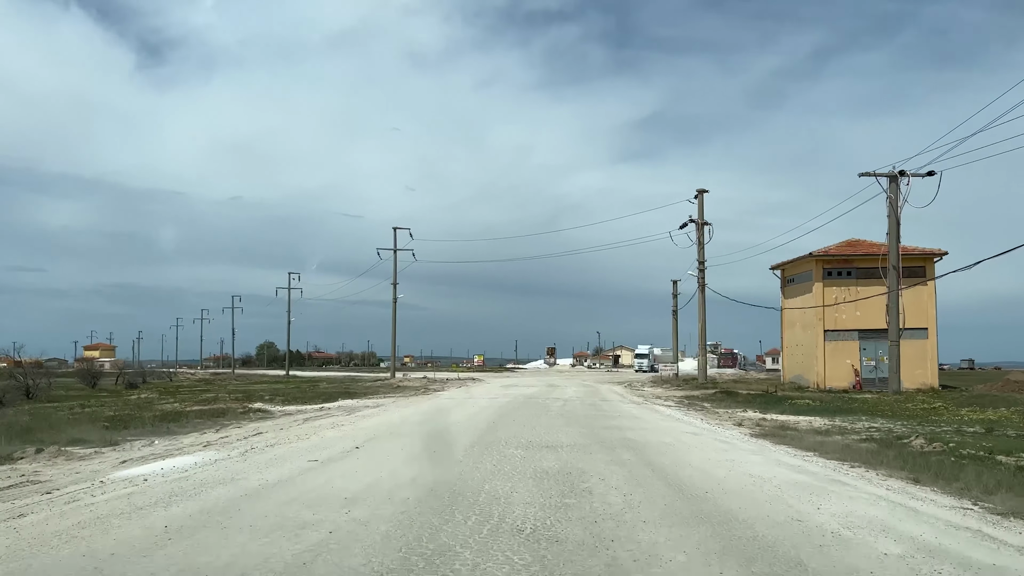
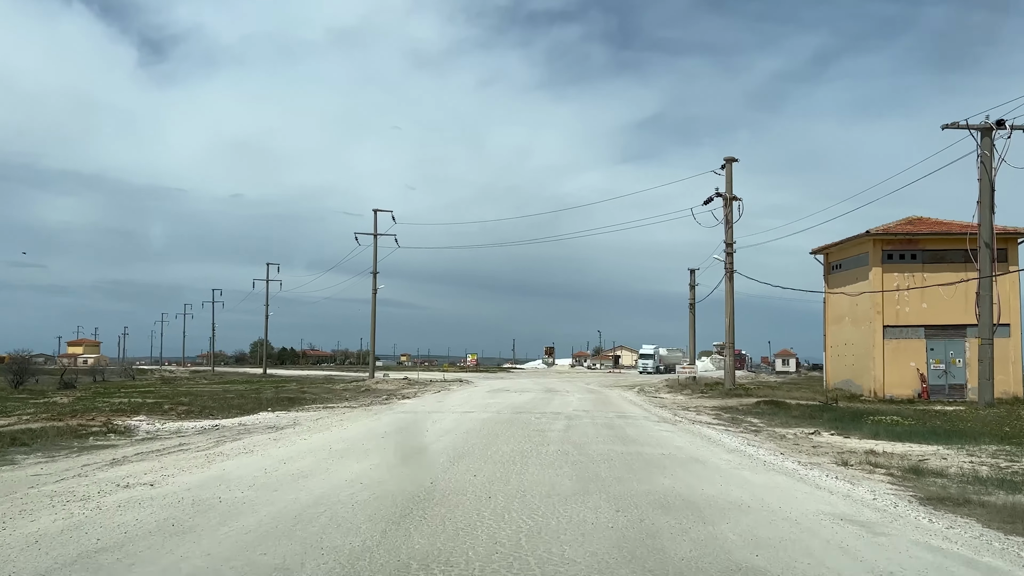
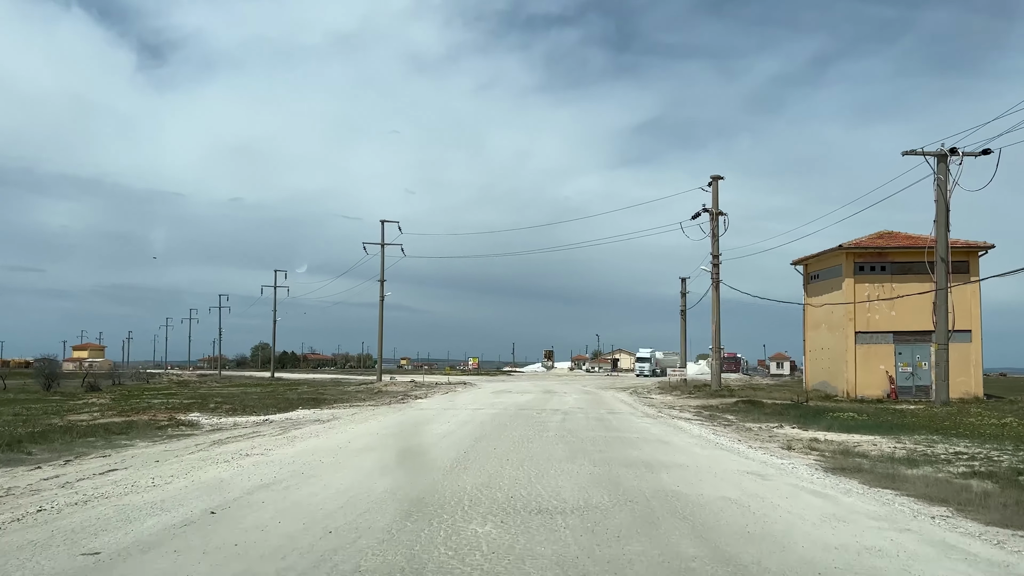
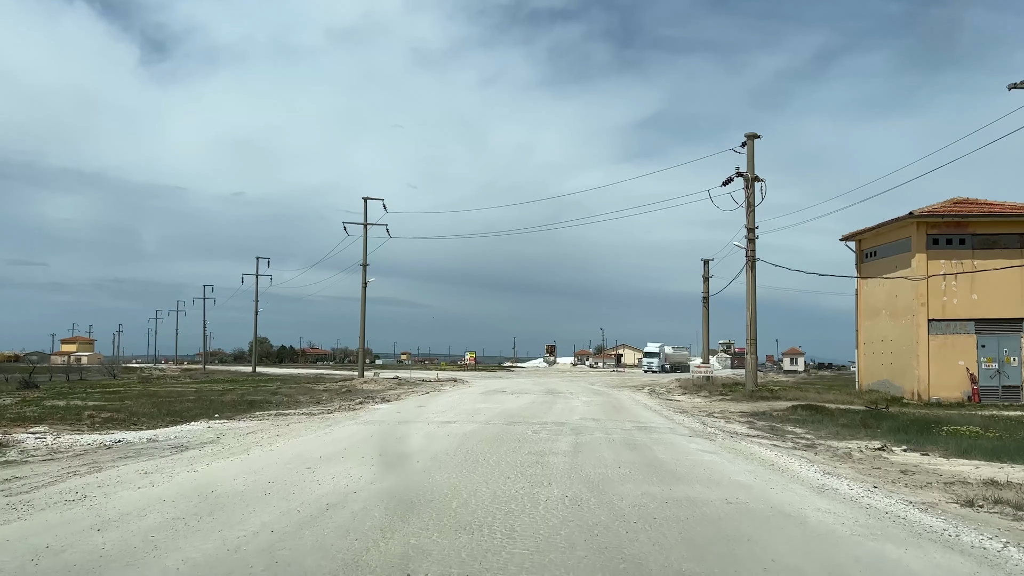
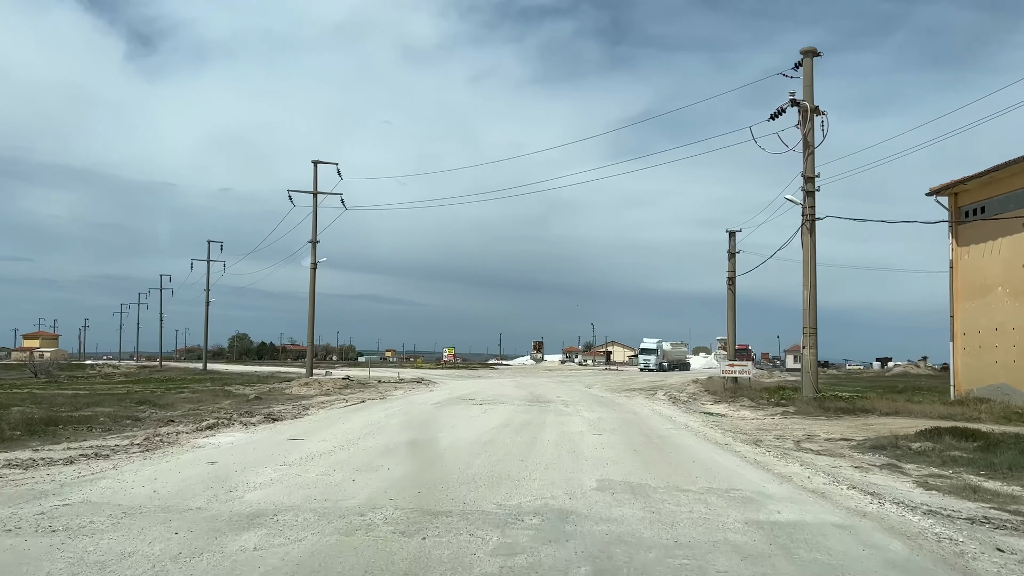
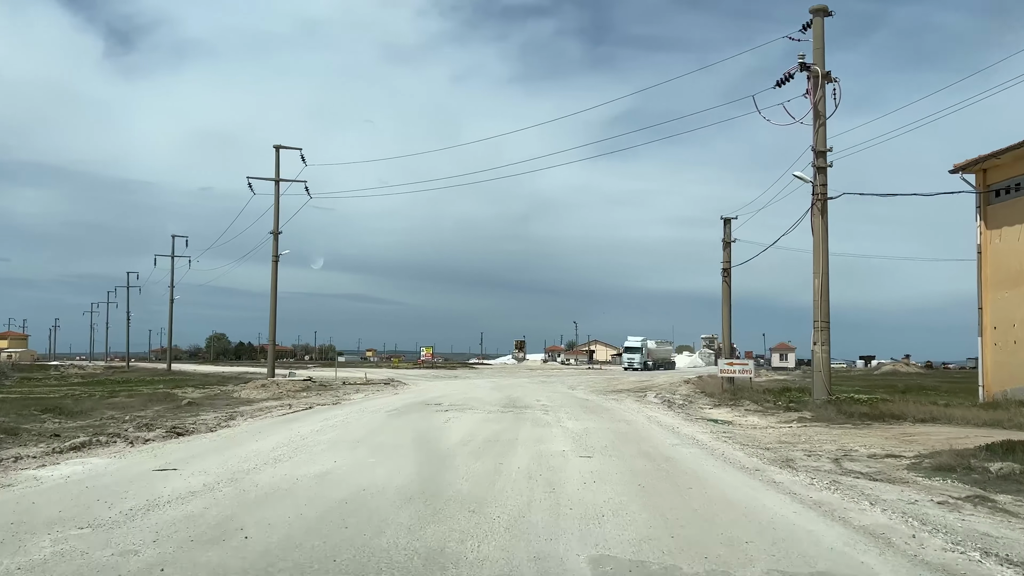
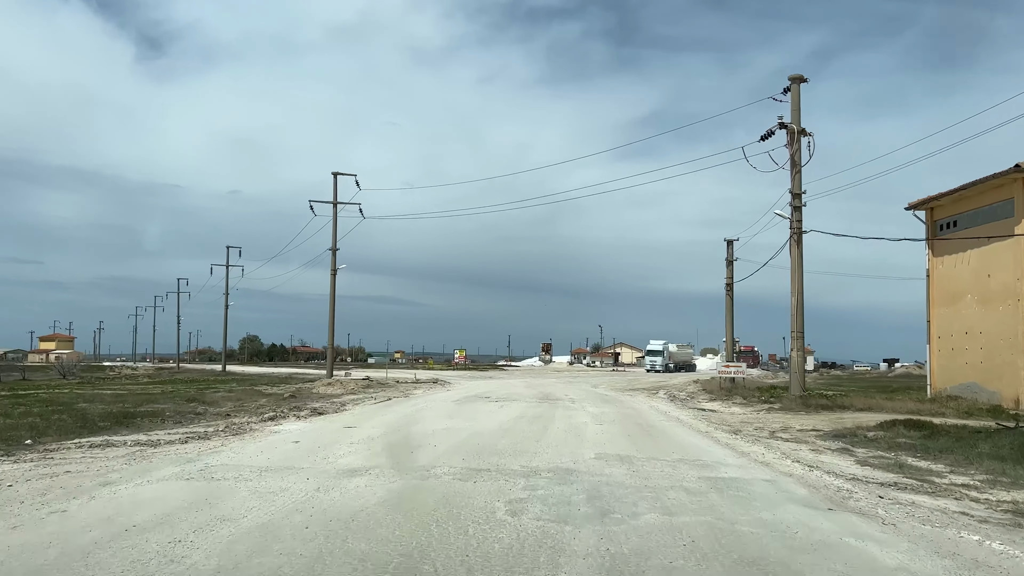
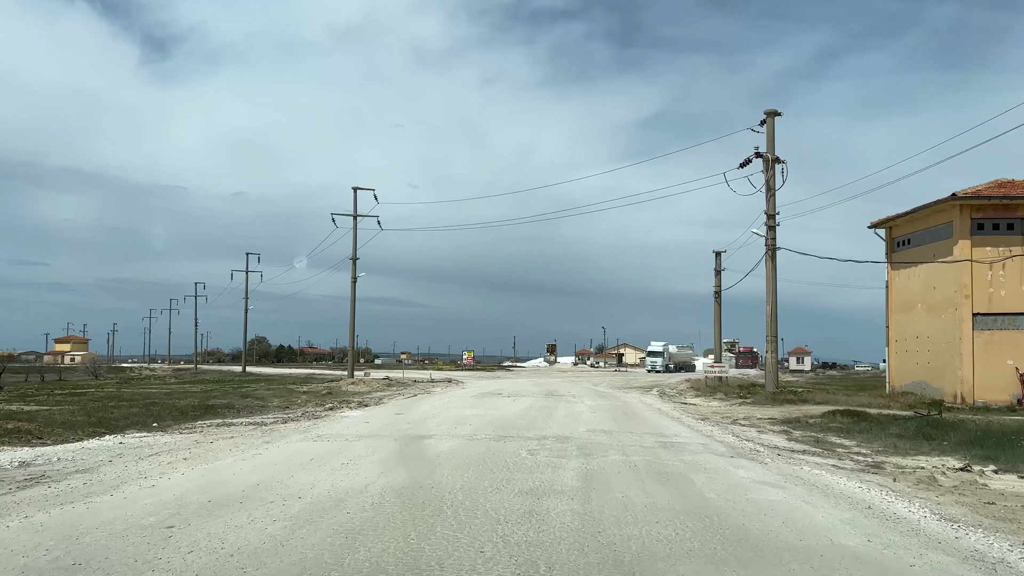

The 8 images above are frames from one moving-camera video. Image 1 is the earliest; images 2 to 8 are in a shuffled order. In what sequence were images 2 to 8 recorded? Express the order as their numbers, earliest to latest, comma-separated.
3, 2, 4, 8, 7, 5, 6
